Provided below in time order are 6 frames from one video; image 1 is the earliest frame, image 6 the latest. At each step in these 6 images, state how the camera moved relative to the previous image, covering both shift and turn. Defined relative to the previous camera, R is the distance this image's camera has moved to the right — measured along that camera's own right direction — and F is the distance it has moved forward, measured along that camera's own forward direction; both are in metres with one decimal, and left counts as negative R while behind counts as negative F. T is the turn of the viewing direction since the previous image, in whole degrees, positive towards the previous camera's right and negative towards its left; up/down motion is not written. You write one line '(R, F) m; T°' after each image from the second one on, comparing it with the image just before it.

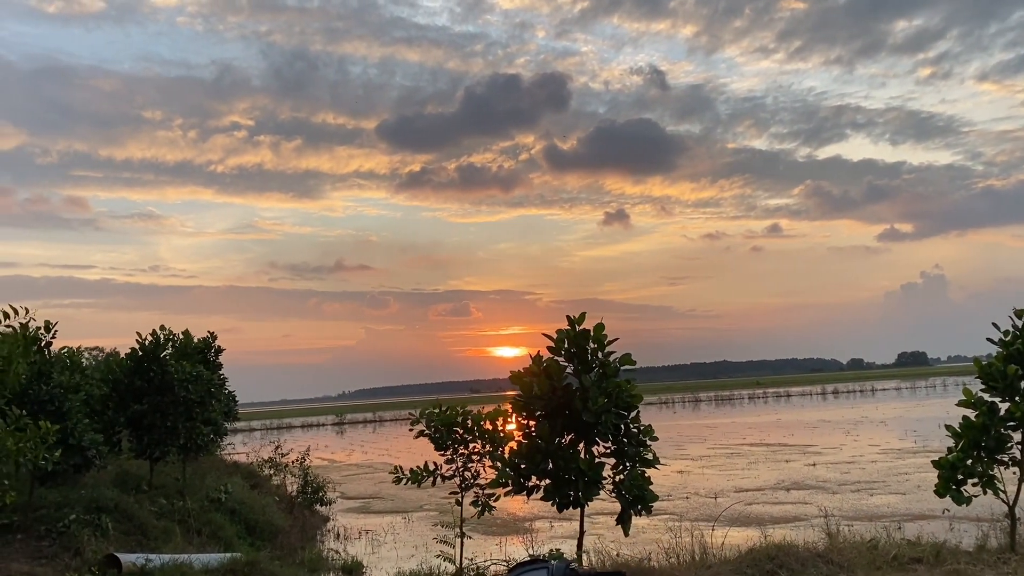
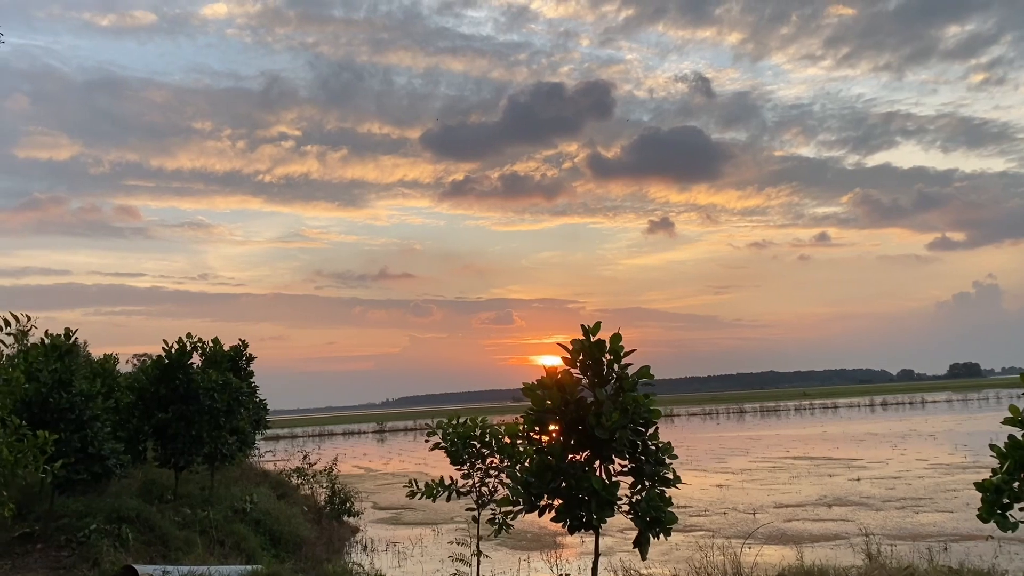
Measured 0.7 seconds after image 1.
(+0.2, +0.4) m; -3°
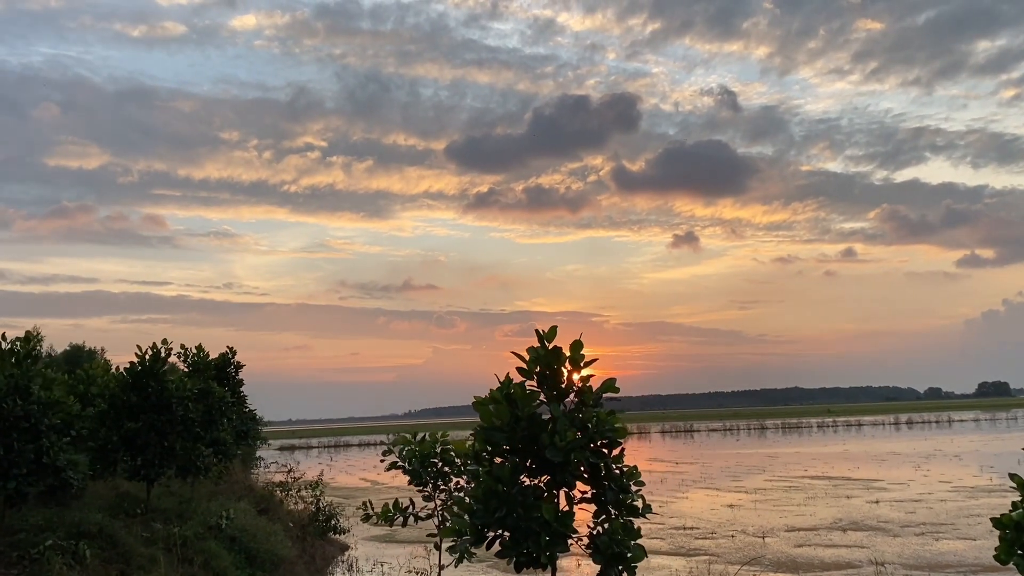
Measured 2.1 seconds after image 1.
(+0.5, +0.9) m; -1°
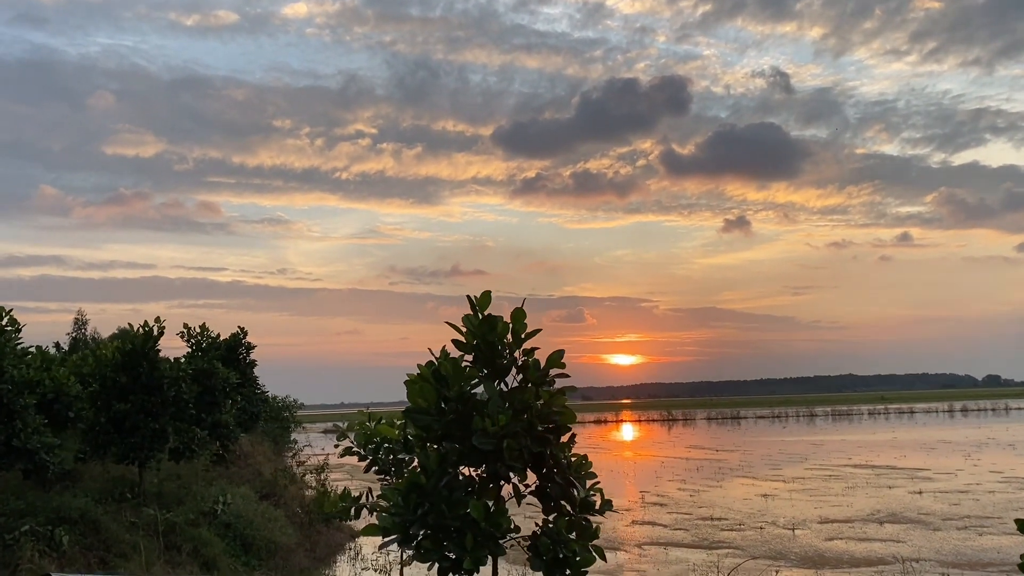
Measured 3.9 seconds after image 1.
(+0.6, +0.9) m; -3°
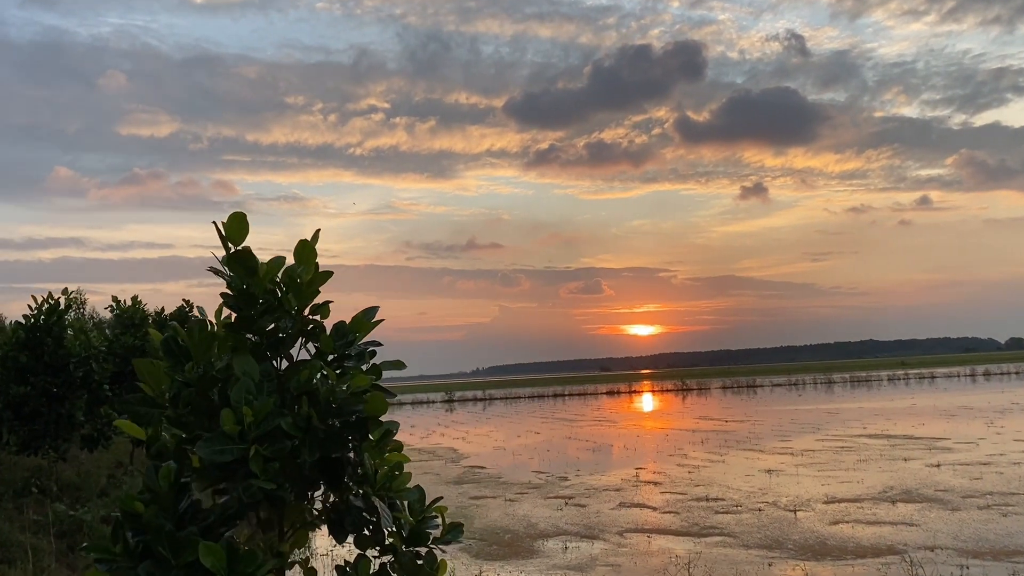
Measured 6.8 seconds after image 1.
(+0.9, +1.8) m; -1°
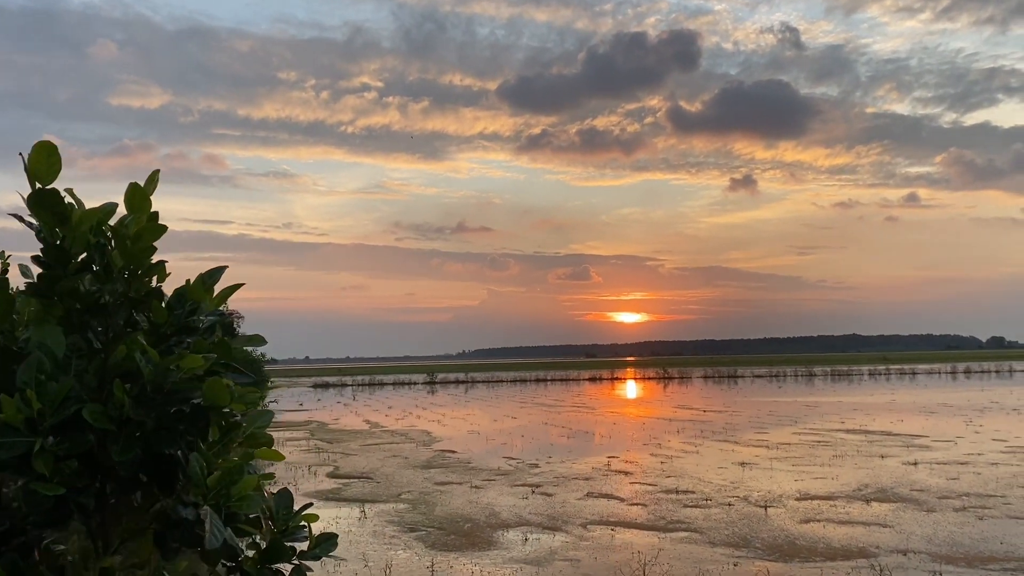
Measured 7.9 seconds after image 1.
(+0.3, +0.6) m; +1°
